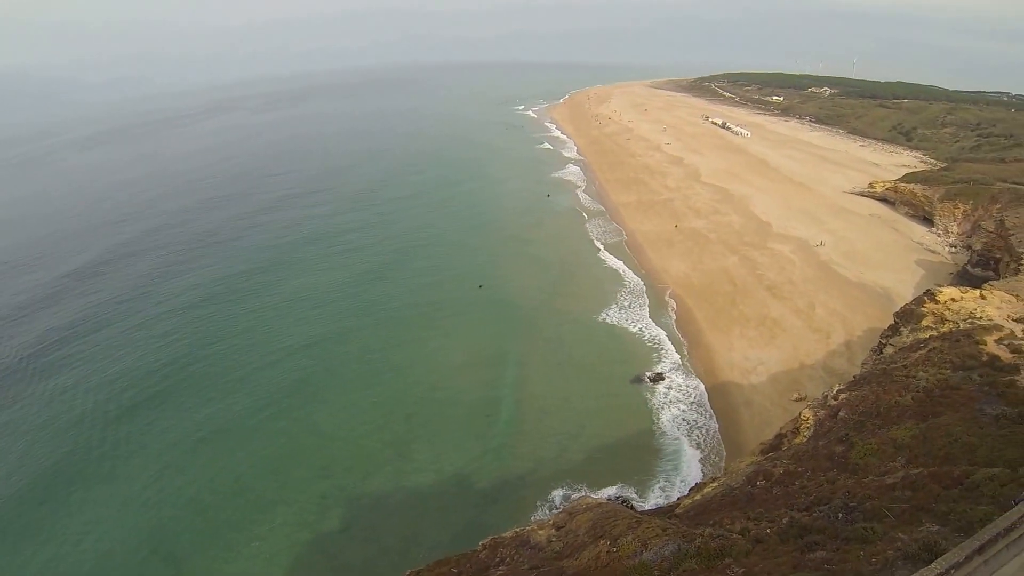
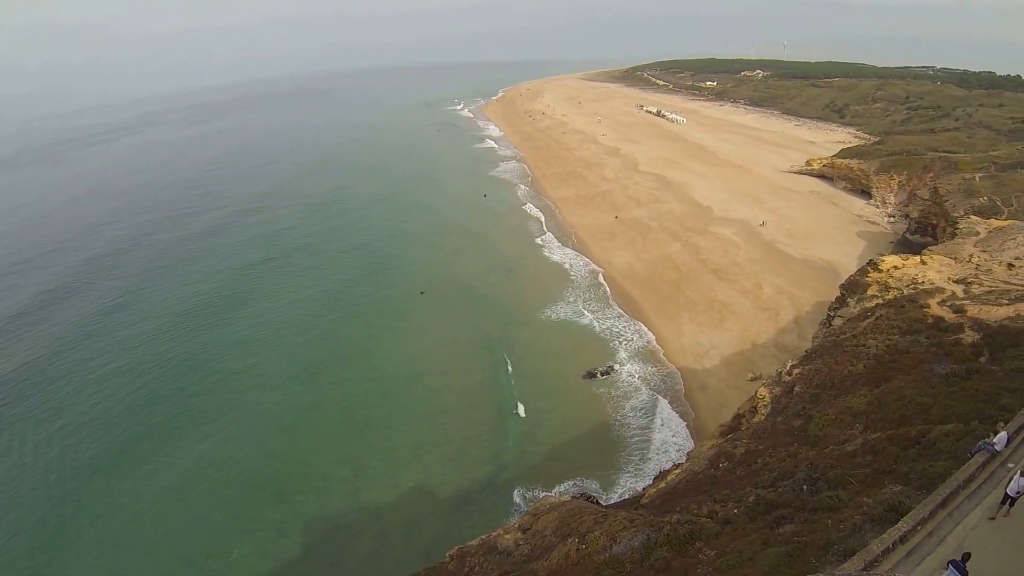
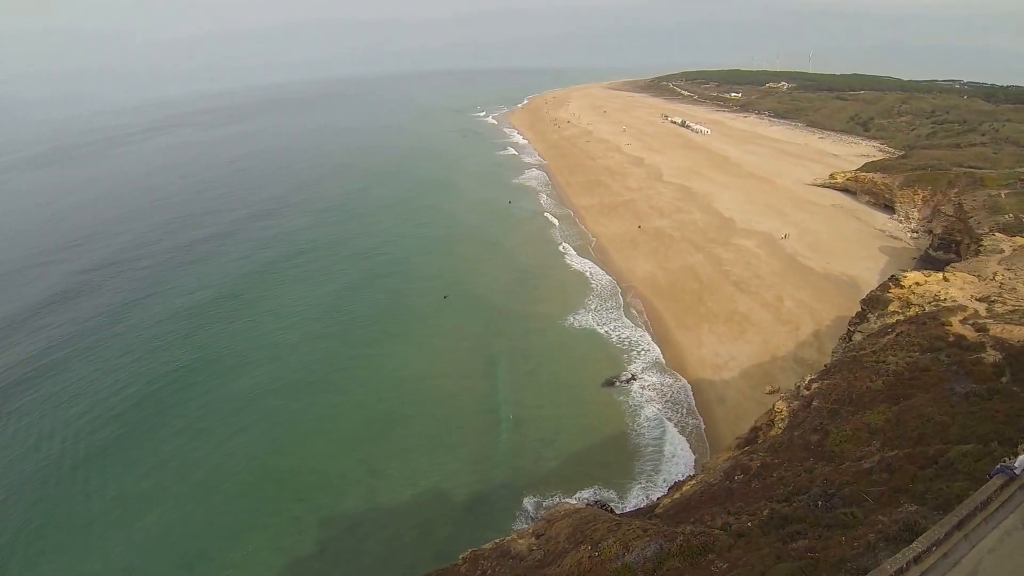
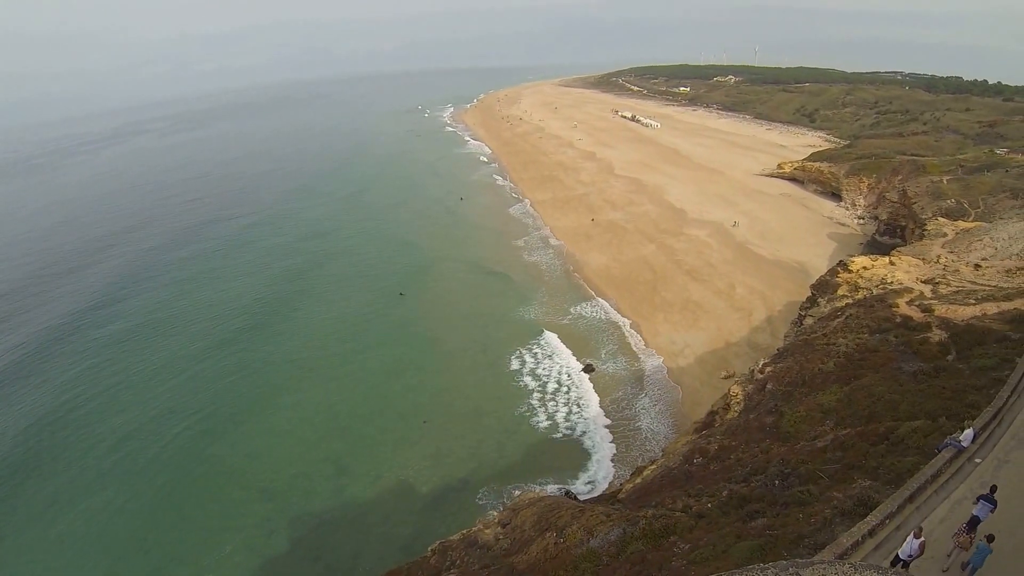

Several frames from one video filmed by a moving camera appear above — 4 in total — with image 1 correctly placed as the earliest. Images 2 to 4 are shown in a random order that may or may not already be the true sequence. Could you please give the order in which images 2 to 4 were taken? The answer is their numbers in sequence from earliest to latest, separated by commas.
3, 2, 4
